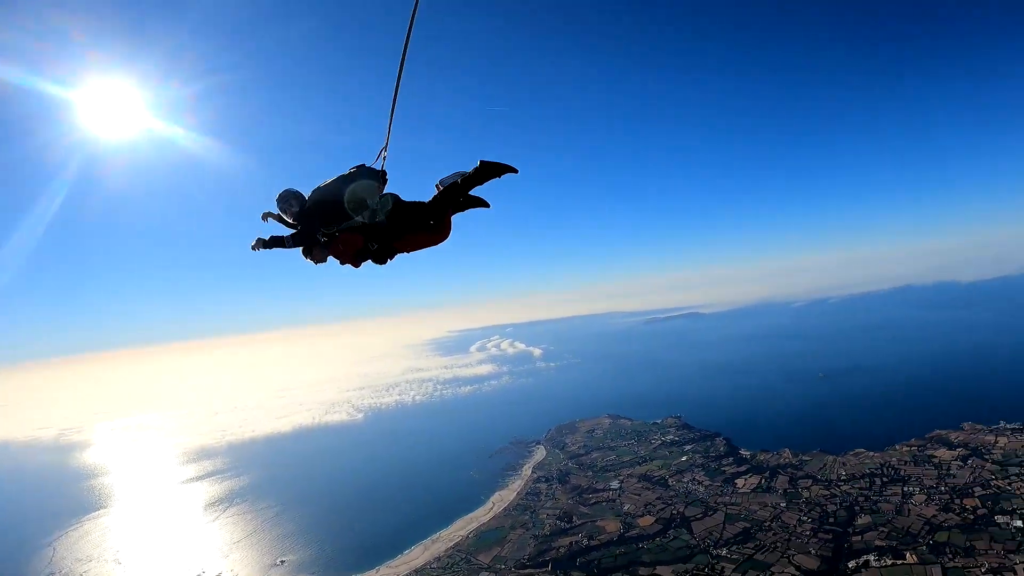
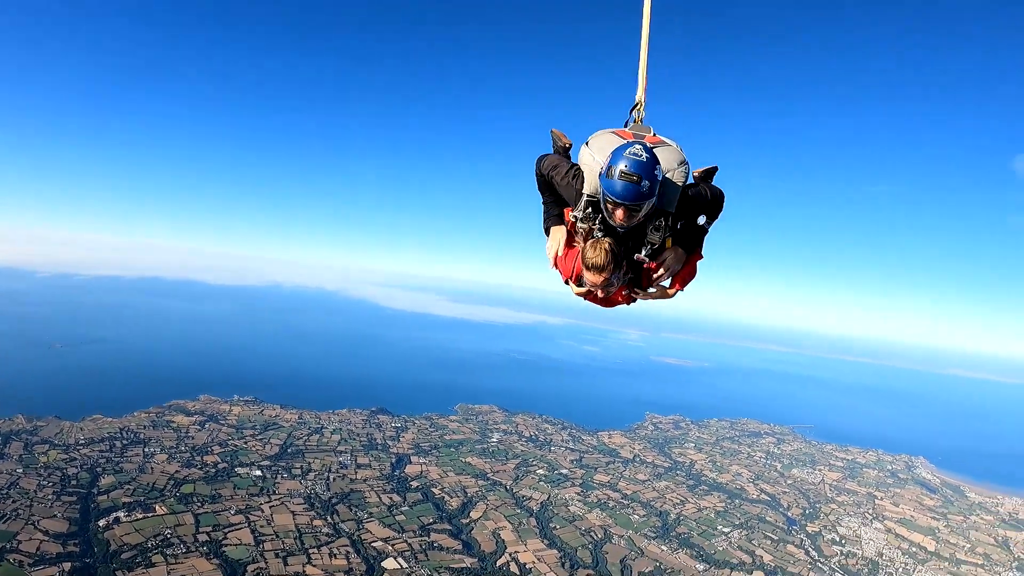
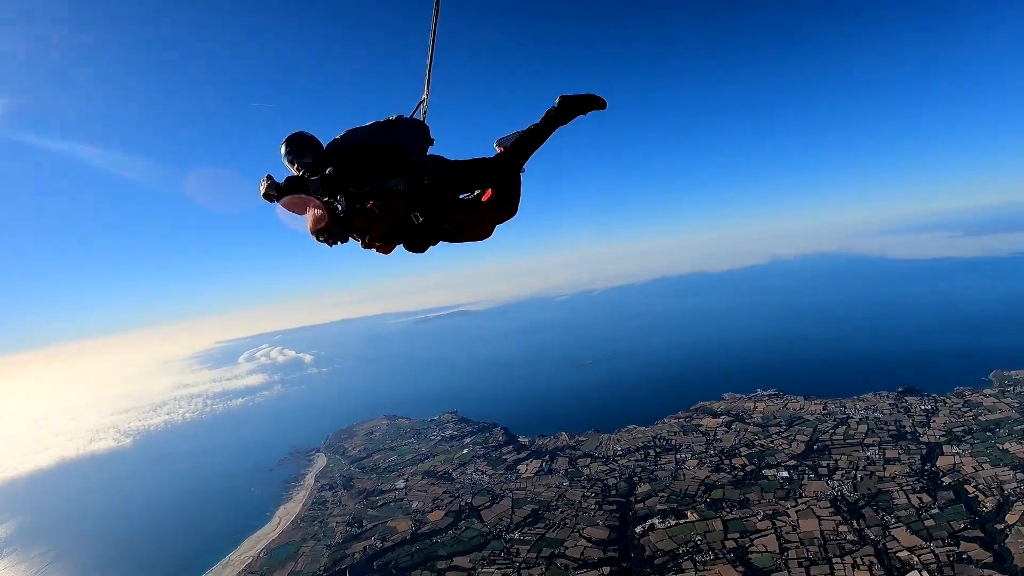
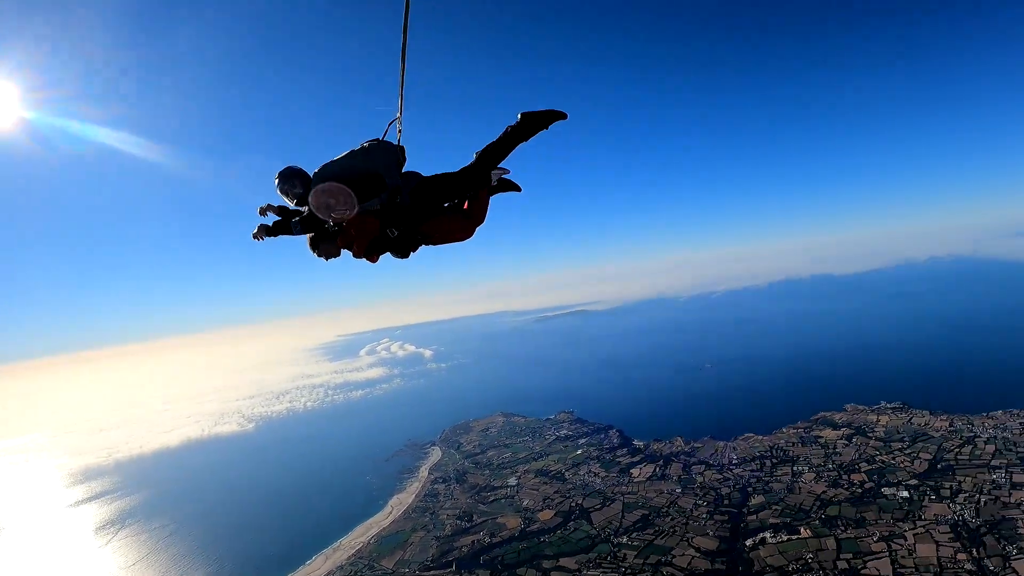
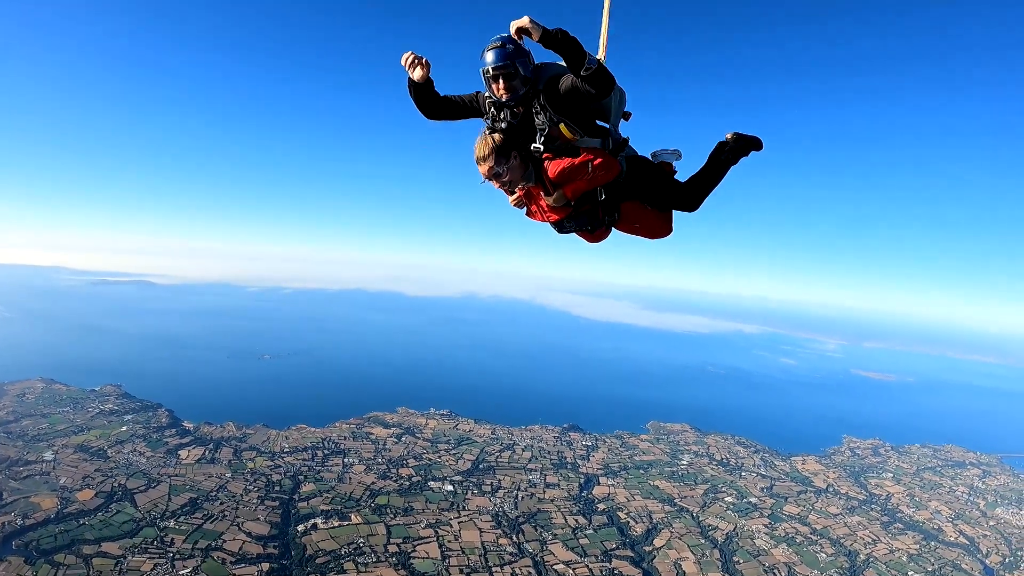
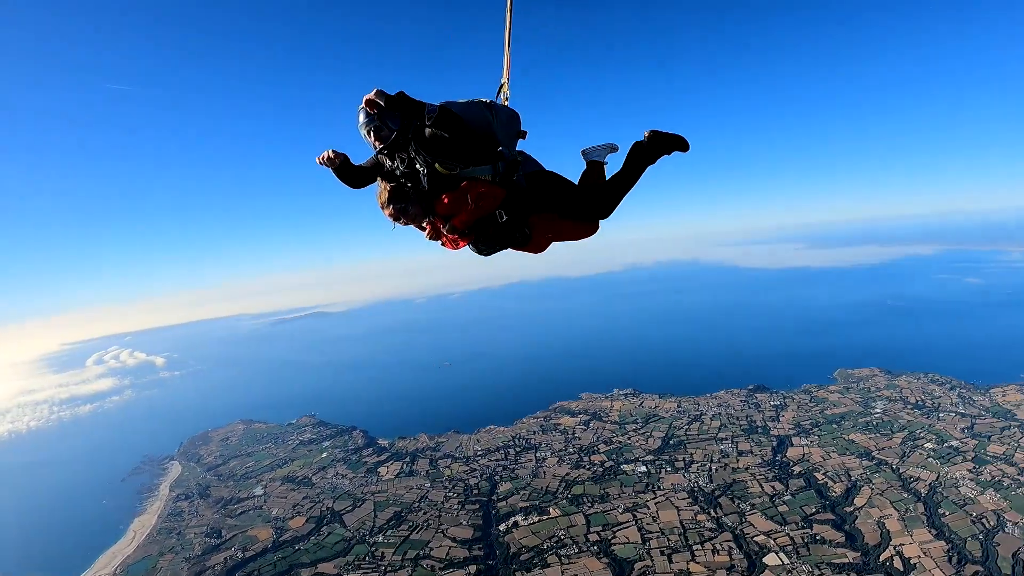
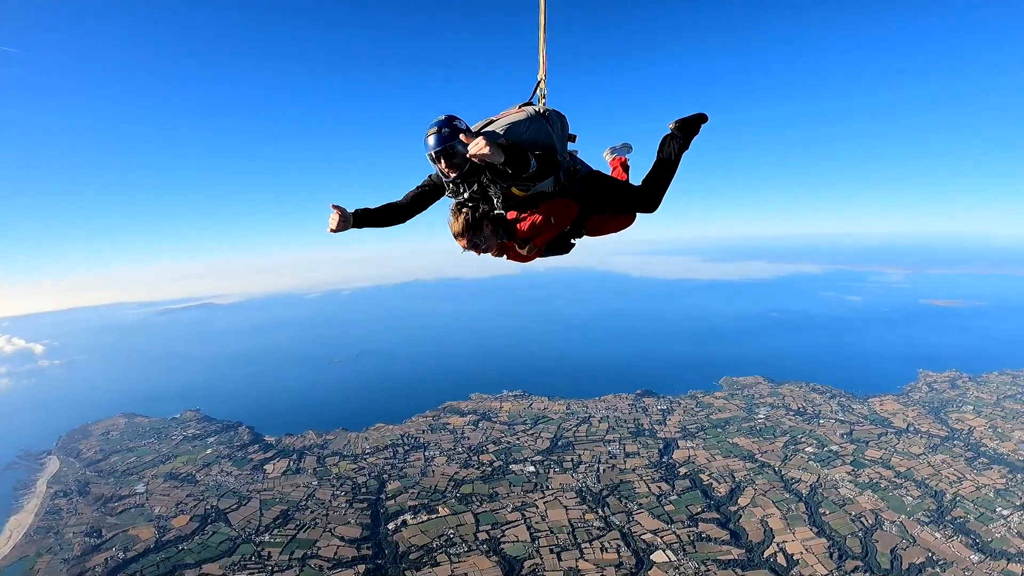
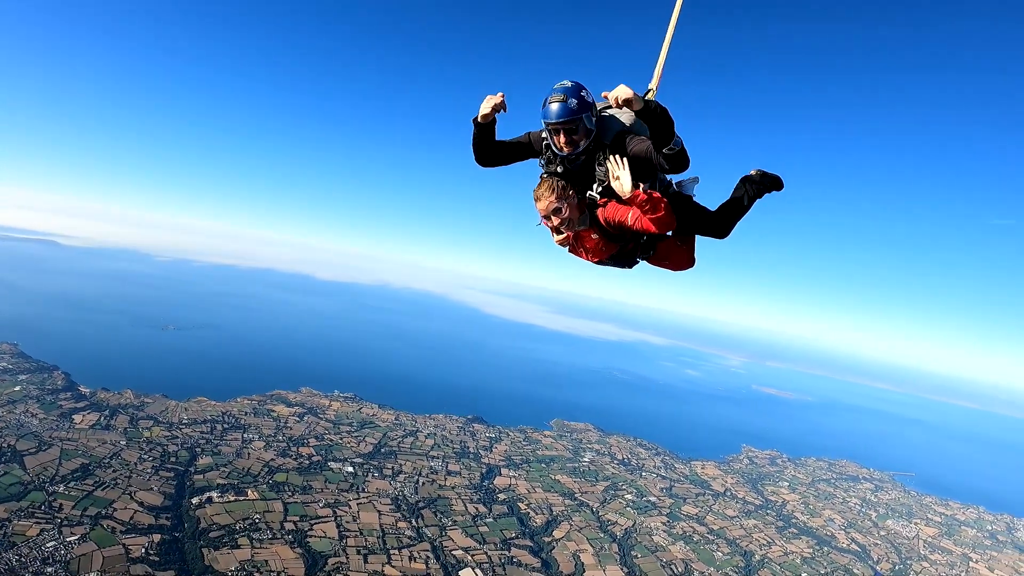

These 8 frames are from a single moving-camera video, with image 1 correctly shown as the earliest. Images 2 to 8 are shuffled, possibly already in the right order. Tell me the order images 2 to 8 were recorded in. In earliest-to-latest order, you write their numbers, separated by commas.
4, 3, 6, 7, 5, 8, 2
